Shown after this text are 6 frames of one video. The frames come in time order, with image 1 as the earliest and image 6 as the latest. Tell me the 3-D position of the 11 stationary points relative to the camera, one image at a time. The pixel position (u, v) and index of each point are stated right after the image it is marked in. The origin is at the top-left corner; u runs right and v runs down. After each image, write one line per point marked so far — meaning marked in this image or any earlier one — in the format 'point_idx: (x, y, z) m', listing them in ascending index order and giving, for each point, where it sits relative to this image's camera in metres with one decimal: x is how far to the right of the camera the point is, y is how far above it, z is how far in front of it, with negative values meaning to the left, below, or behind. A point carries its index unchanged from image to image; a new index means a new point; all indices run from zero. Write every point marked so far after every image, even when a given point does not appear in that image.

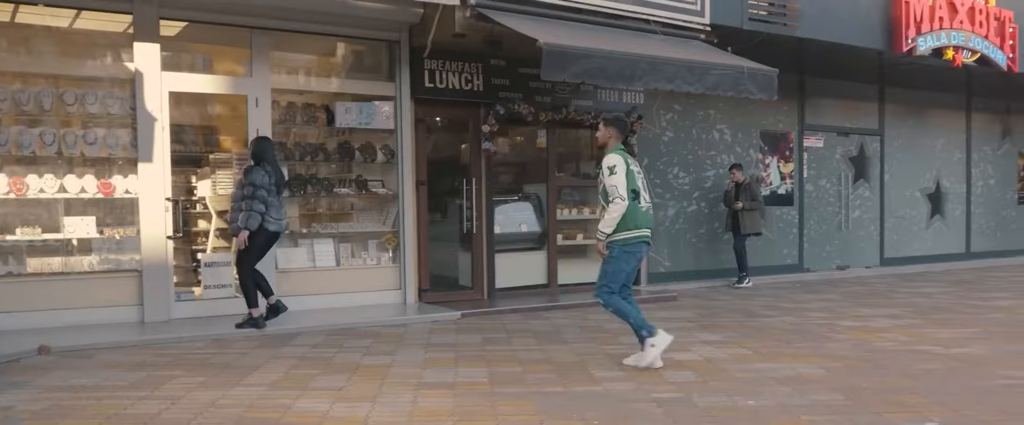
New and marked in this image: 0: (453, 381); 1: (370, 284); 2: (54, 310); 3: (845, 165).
0: (-0.3, -1.0, +5.4) m
1: (-1.3, -0.6, +8.5) m
2: (-3.5, -0.7, +7.1) m
3: (+4.4, +0.6, +12.3) m
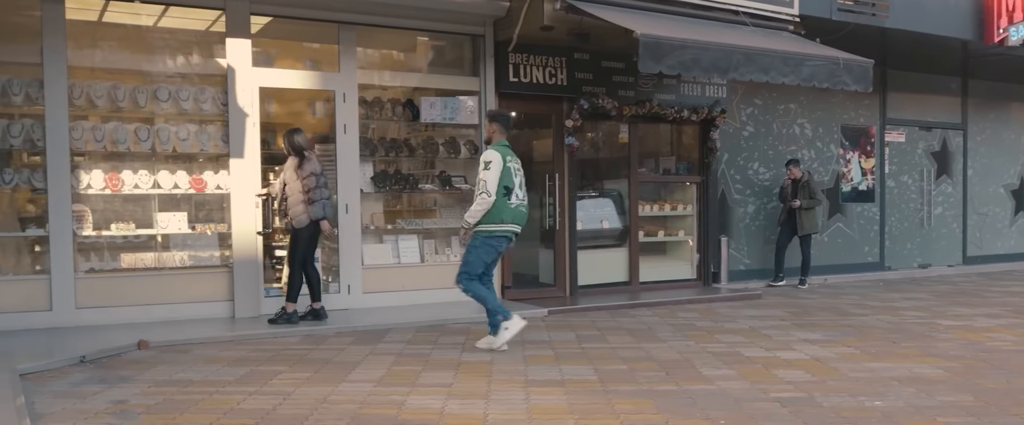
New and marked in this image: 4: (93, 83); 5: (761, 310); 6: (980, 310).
0: (+0.3, -0.9, +5.3) m
1: (-0.5, -0.6, +8.5) m
2: (-2.8, -0.7, +7.2) m
3: (+5.3, +0.7, +11.9) m
4: (-3.2, +1.0, +7.1) m
5: (+2.2, -0.9, +8.3) m
6: (+4.2, -0.9, +8.4) m
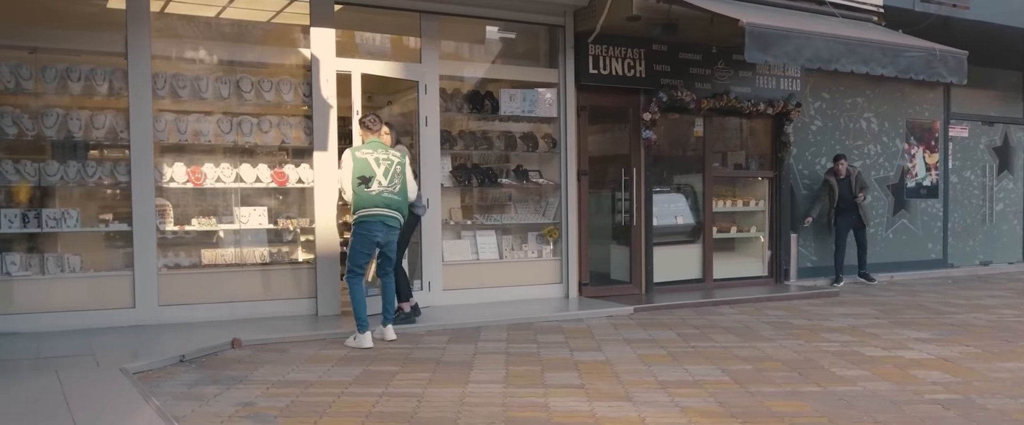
0: (+1.0, -0.9, +5.1) m
1: (+0.2, -0.6, +8.2) m
2: (-2.1, -0.7, +6.9) m
3: (+6.0, +0.7, +11.7) m
4: (-2.5, +1.0, +6.9) m
5: (+2.9, -0.8, +8.1) m
6: (+4.9, -0.8, +8.2) m
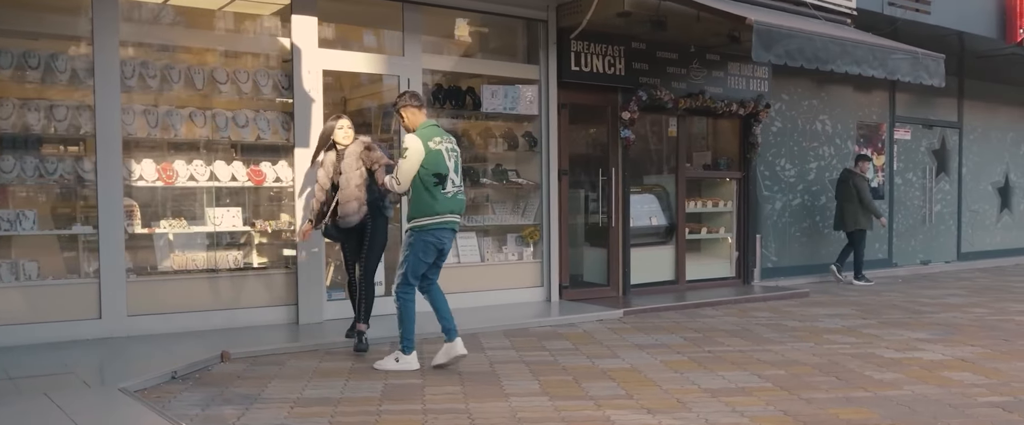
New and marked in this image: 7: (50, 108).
0: (+1.2, -0.9, +4.9) m
1: (0.0, -0.6, +7.9) m
2: (-2.1, -0.7, +6.4) m
3: (+5.4, +0.7, +12.1) m
4: (-2.5, +1.0, +6.3) m
5: (+2.7, -0.8, +8.1) m
6: (+4.7, -0.8, +8.5) m
7: (-3.0, +0.7, +6.0) m
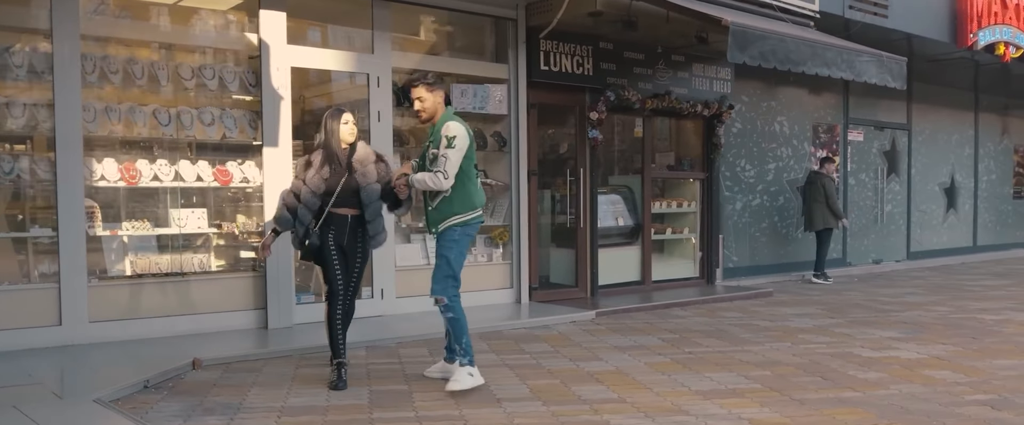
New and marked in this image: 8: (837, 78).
0: (+1.1, -0.9, +4.9) m
1: (-0.2, -0.6, +7.8) m
2: (-2.2, -0.7, +6.2) m
3: (+4.8, +0.7, +12.3) m
4: (-2.6, +1.0, +6.0) m
5: (+2.5, -0.8, +8.2) m
6: (+4.4, -0.8, +8.7) m
7: (-3.1, +0.7, +5.7) m
8: (+2.6, +1.1, +7.4) m
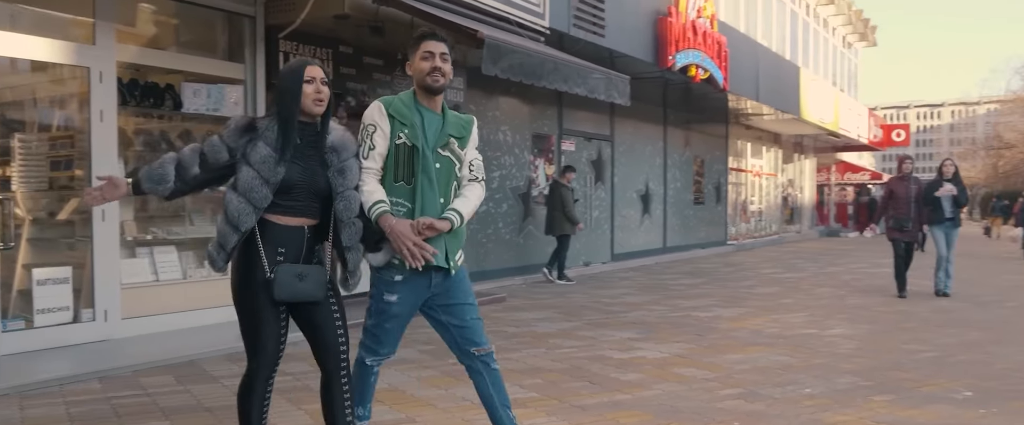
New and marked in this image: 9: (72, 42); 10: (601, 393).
0: (0.0, -1.0, +4.9) m
1: (-2.3, -0.7, +7.3) m
2: (-3.6, -0.8, +5.0) m
3: (+1.1, +0.6, +13.2) m
4: (-3.9, +0.9, +4.8) m
5: (+0.2, -0.9, +8.5) m
6: (+1.9, -0.9, +9.6) m
7: (-4.3, +0.6, +4.3) m
8: (+0.5, +1.0, +7.7) m
9: (-2.9, +1.1, +6.2) m
10: (+0.5, -1.0, +5.0) m
